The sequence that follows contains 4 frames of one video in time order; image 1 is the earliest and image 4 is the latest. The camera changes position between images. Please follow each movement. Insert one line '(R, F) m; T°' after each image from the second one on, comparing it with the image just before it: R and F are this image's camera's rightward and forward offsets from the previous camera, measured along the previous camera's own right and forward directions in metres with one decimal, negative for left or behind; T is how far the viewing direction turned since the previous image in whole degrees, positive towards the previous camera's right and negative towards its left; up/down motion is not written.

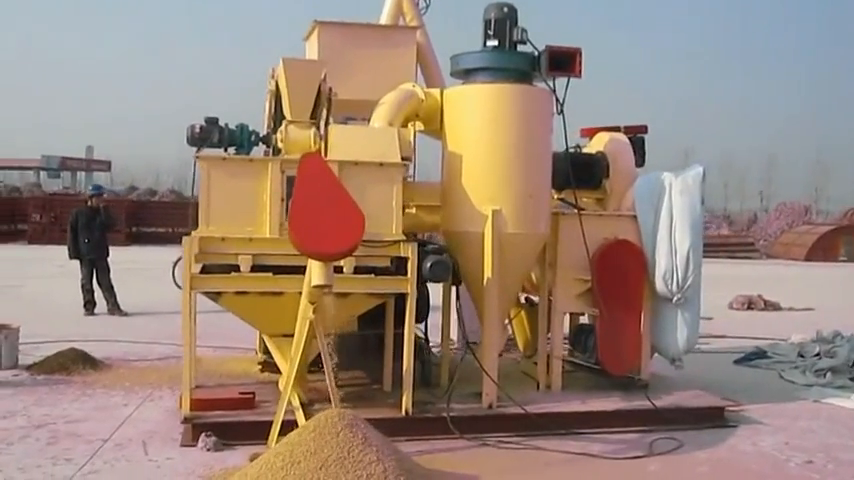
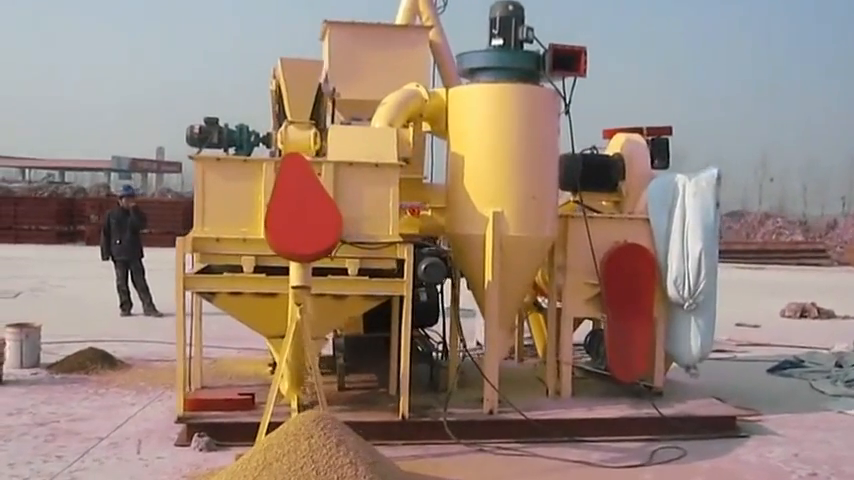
(+0.6, +0.1) m; -5°
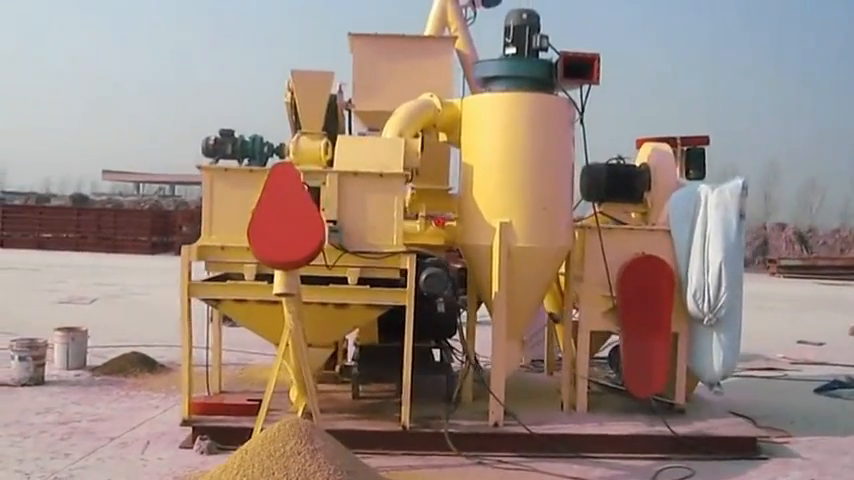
(+0.8, +0.1) m; -7°
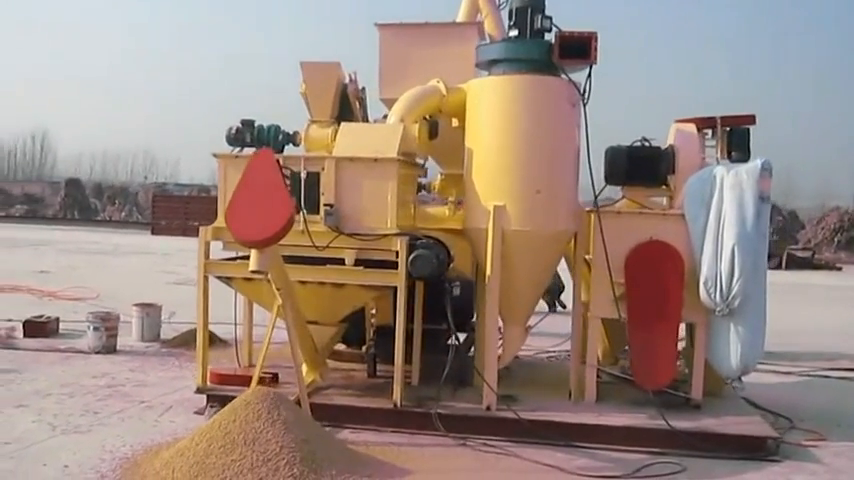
(+1.5, +0.1) m; -13°
